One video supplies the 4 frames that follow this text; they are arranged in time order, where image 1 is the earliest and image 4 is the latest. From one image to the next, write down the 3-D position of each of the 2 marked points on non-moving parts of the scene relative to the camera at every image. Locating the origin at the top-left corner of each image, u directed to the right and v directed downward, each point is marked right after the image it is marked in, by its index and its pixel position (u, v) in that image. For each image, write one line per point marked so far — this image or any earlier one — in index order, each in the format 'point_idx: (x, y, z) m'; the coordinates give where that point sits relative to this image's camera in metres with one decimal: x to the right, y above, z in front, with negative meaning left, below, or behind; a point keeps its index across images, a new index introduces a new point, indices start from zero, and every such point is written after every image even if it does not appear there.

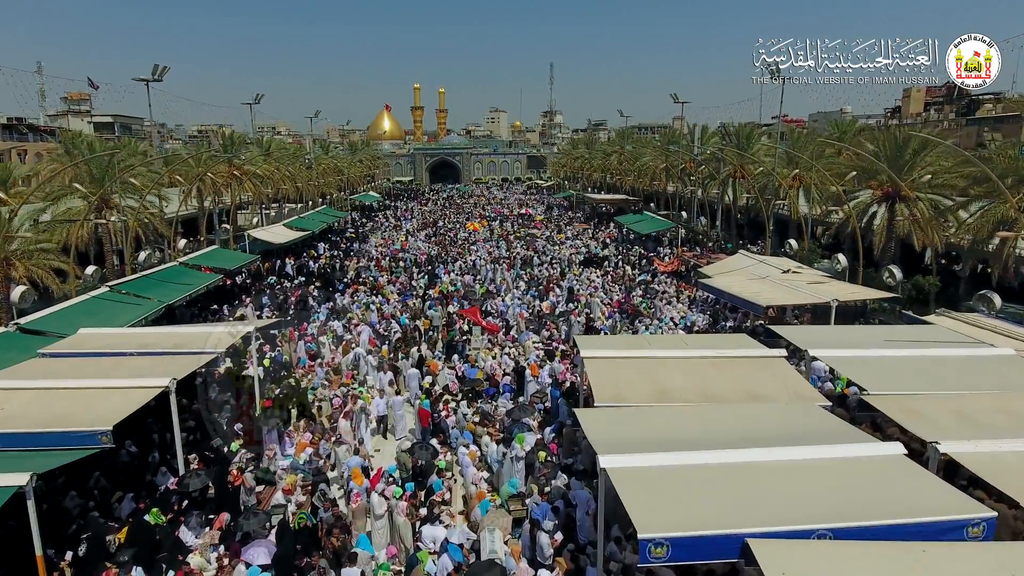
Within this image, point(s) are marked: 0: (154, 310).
0: (-8.3, -0.5, +17.4) m
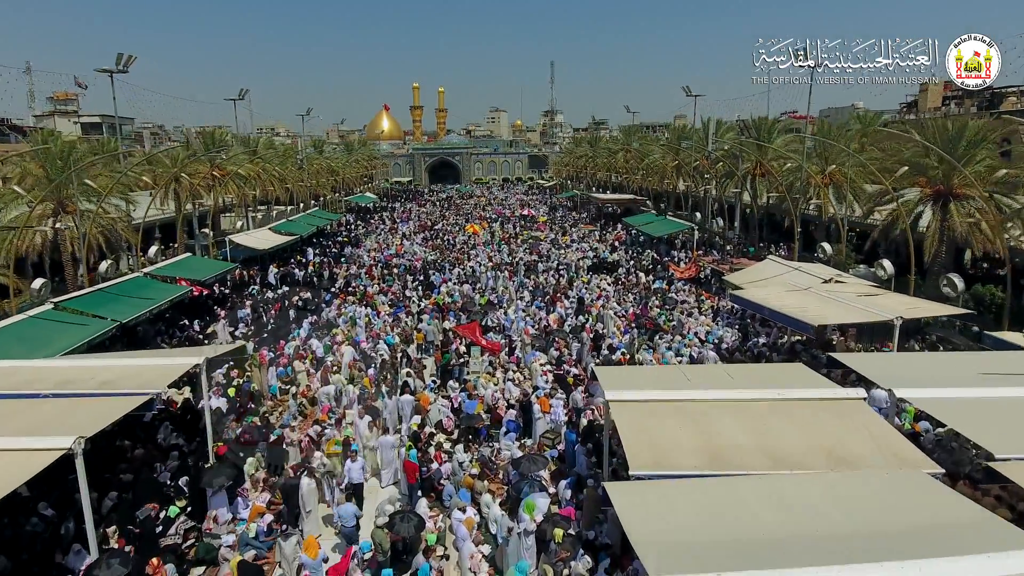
0: (-8.2, -0.9, +15.2) m
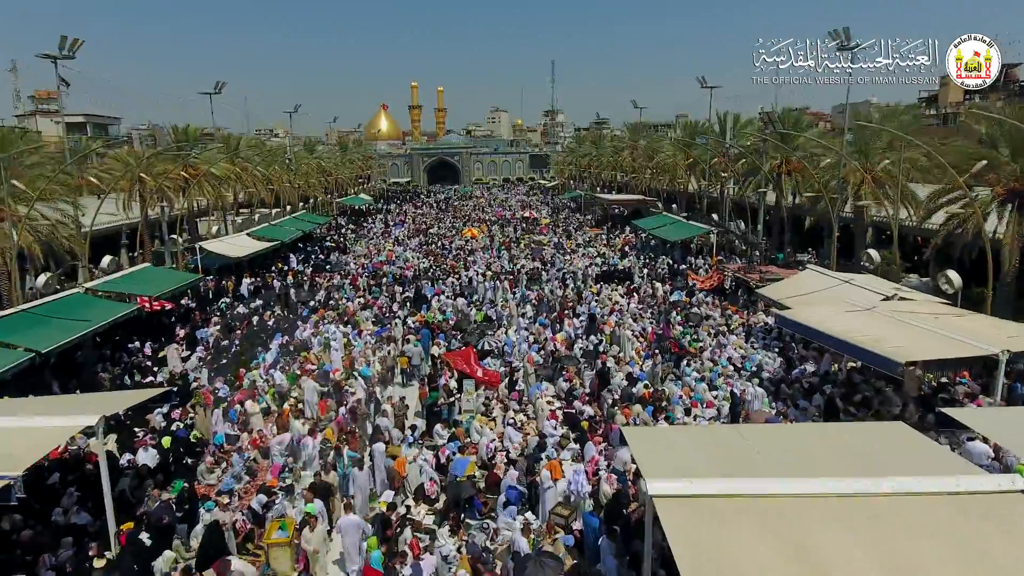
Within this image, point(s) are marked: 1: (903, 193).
0: (-8.2, -1.3, +12.5) m
1: (+10.2, +2.5, +19.7) m
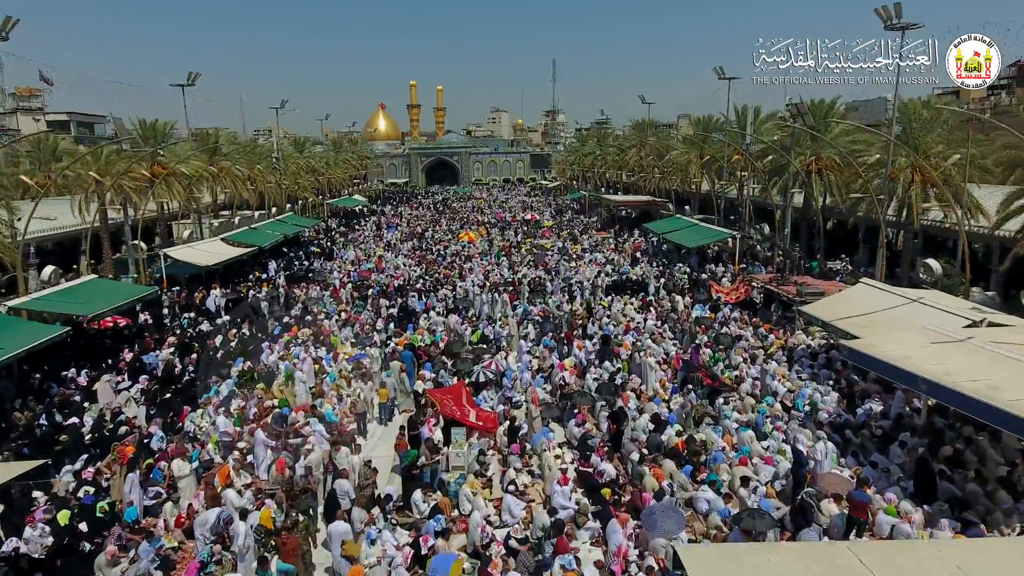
0: (-8.2, -1.6, +9.9) m
1: (+10.2, +2.1, +17.1) m
